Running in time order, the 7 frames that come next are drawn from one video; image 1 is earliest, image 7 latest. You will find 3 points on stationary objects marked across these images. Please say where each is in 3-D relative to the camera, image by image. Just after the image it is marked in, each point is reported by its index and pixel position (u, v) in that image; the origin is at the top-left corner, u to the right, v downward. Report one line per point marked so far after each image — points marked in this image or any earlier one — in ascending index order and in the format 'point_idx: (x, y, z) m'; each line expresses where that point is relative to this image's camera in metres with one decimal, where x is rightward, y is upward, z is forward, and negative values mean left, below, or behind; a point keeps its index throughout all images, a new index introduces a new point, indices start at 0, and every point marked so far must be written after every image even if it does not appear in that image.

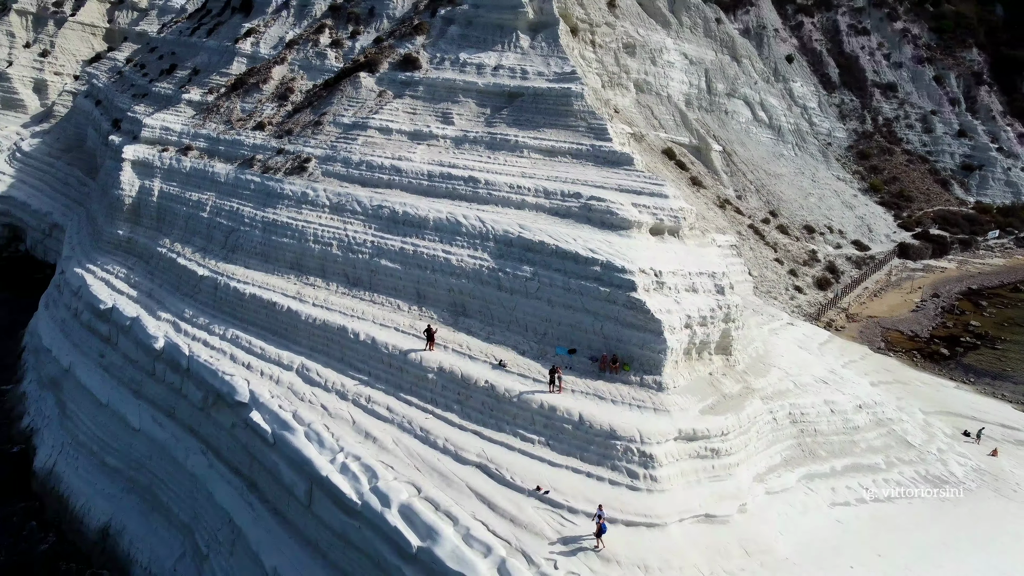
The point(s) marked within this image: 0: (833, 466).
0: (+5.1, -2.8, +12.9) m
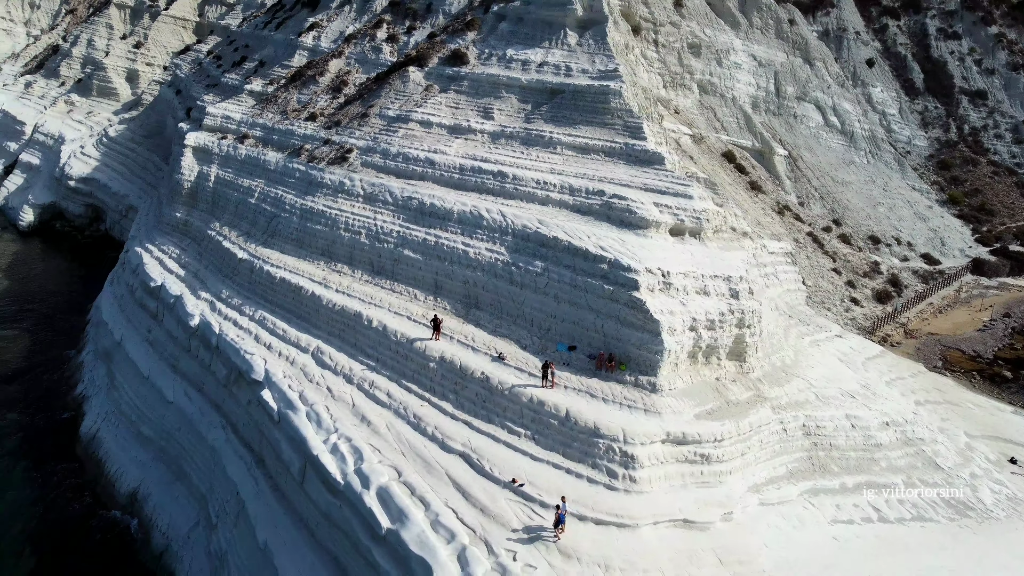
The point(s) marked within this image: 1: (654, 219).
0: (+5.0, -3.0, +12.4) m
1: (+2.4, +1.2, +13.8) m
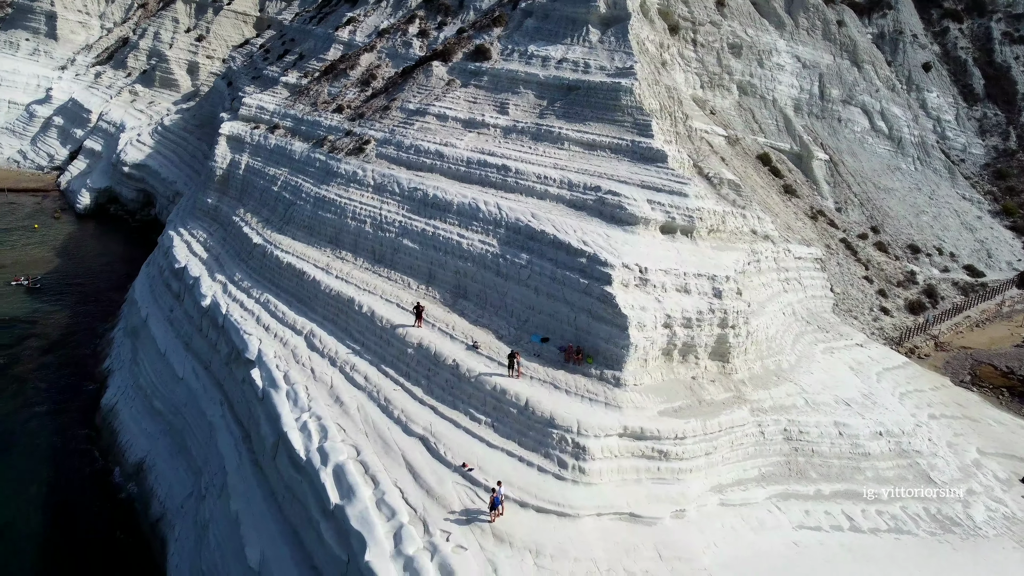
0: (+4.6, -3.0, +12.1) m
1: (+2.2, +1.2, +13.8) m
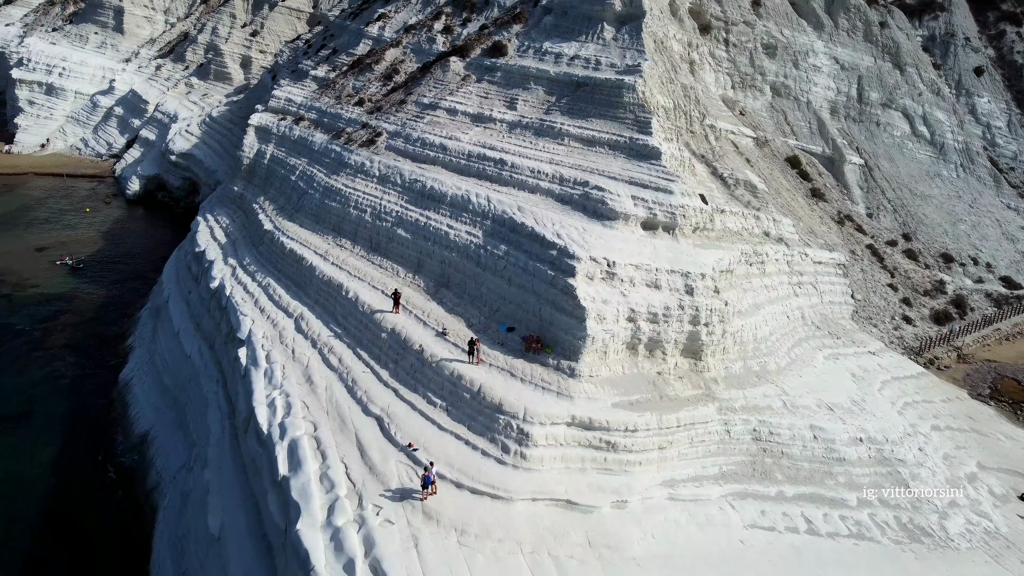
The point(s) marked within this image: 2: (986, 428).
0: (+4.0, -3.0, +12.0) m
1: (+1.9, +1.3, +13.8) m
2: (+10.6, -3.1, +18.1) m
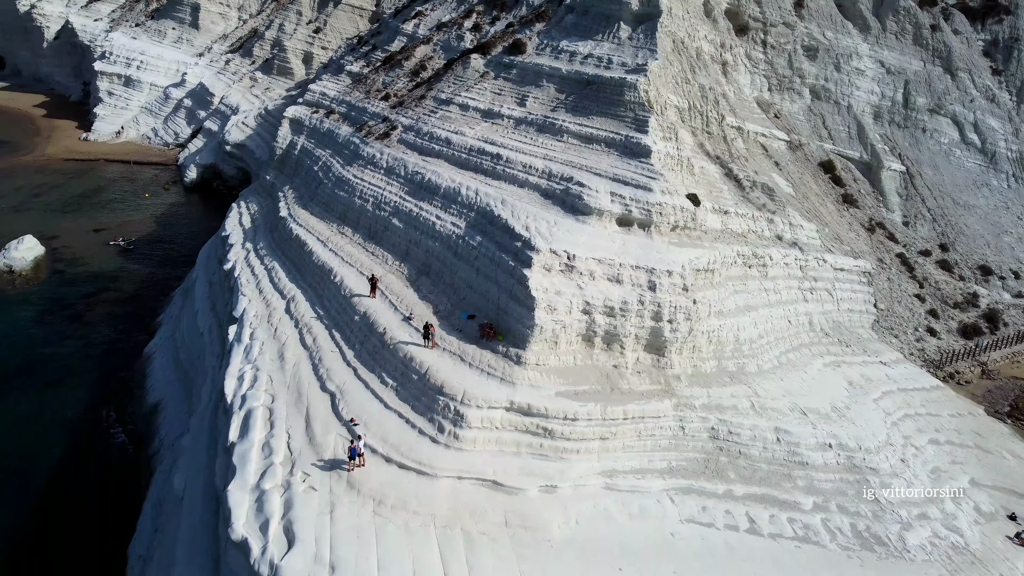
0: (+3.2, -3.0, +12.0) m
1: (+1.5, +1.4, +14.0) m
2: (+10.4, -3.4, +17.5) m
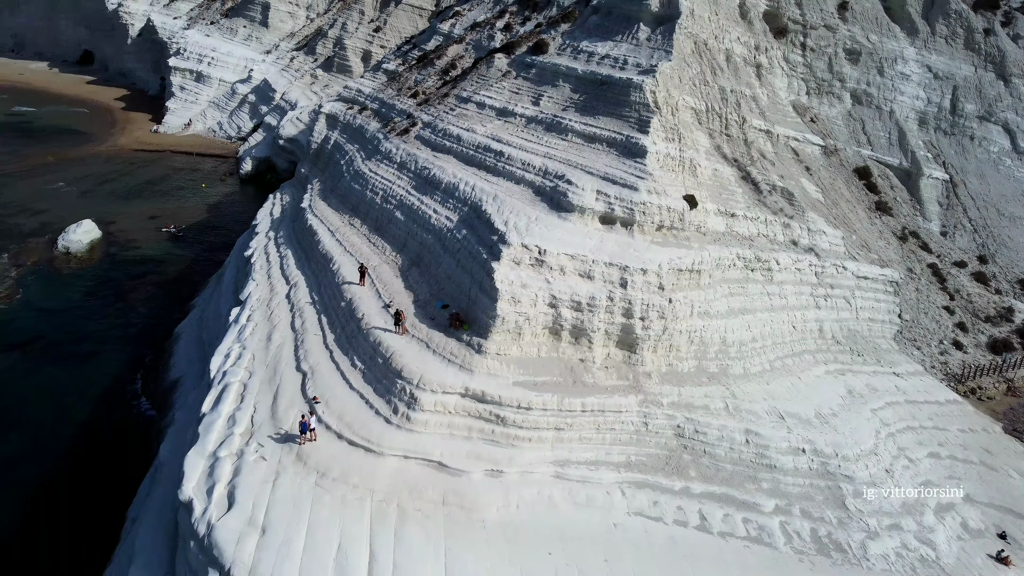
0: (+2.6, -3.0, +12.1) m
1: (+1.3, +1.5, +14.3) m
2: (+10.2, -3.7, +17.0) m
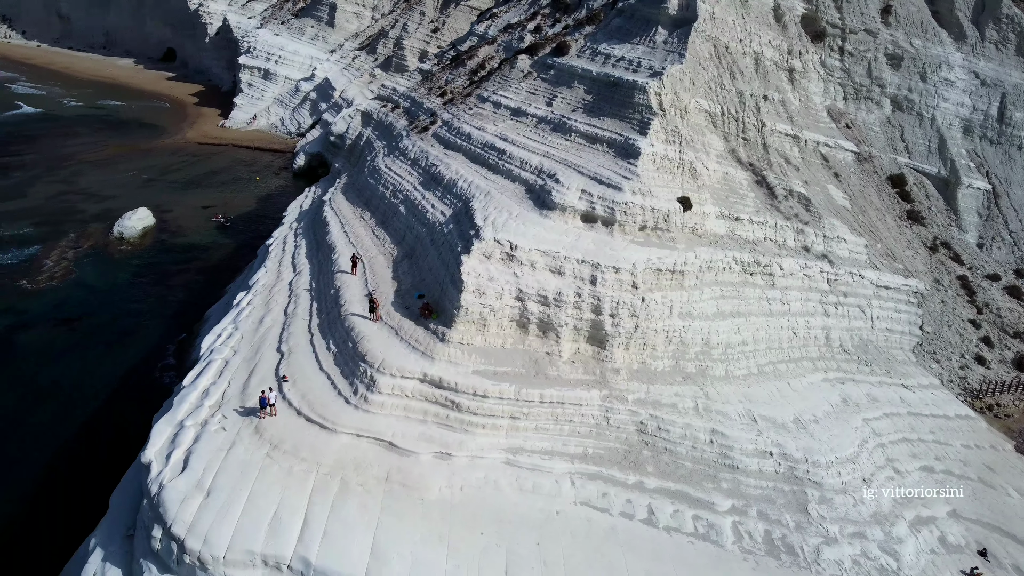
0: (+2.0, -3.0, +12.4) m
1: (+1.0, +1.5, +14.6) m
2: (+9.9, -3.9, +16.5) m
